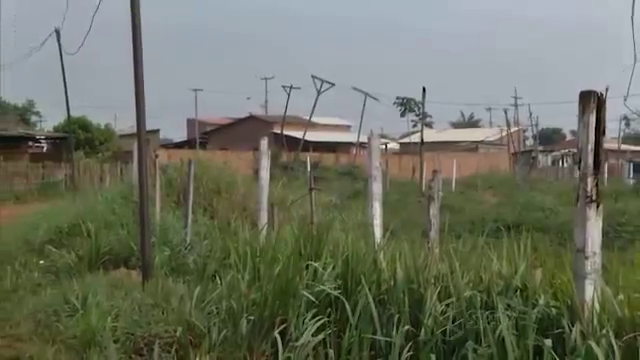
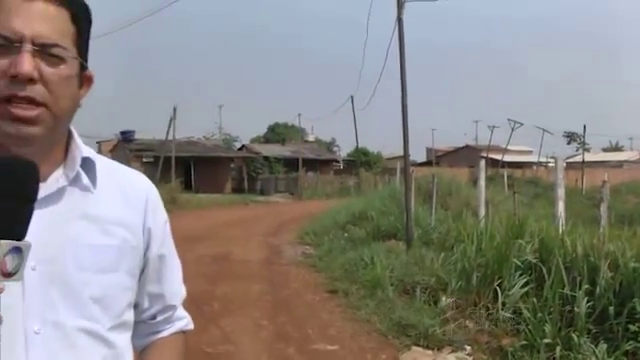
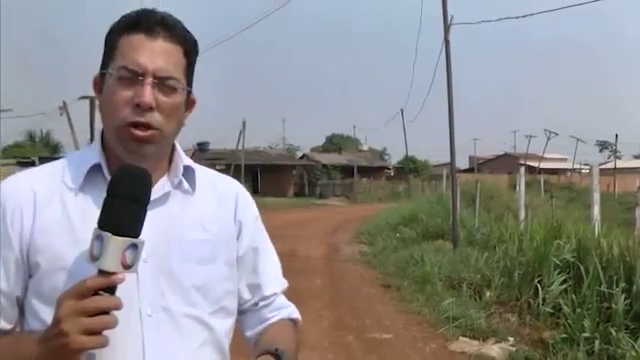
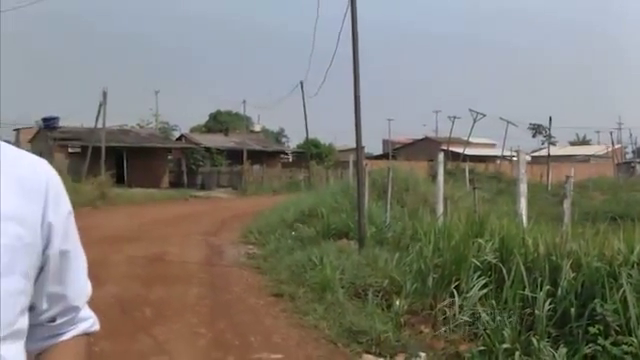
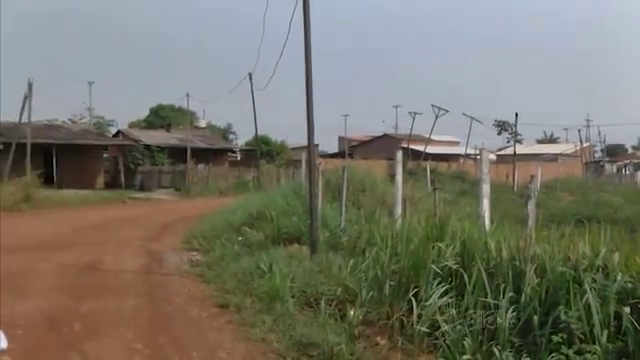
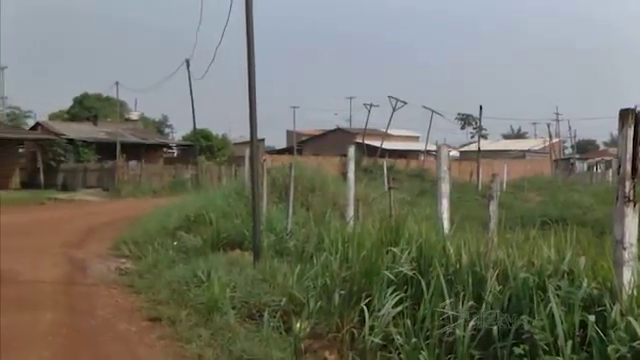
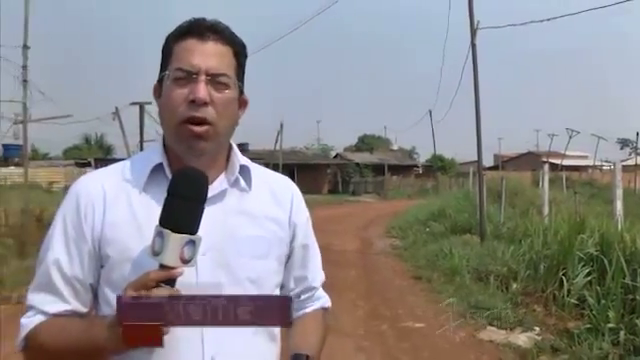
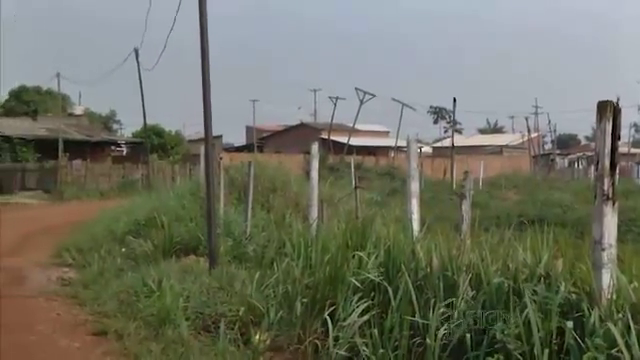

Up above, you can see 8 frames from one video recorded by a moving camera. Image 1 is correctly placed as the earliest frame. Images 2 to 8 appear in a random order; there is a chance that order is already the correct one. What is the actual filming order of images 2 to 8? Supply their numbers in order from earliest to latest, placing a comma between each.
8, 6, 5, 4, 2, 3, 7
